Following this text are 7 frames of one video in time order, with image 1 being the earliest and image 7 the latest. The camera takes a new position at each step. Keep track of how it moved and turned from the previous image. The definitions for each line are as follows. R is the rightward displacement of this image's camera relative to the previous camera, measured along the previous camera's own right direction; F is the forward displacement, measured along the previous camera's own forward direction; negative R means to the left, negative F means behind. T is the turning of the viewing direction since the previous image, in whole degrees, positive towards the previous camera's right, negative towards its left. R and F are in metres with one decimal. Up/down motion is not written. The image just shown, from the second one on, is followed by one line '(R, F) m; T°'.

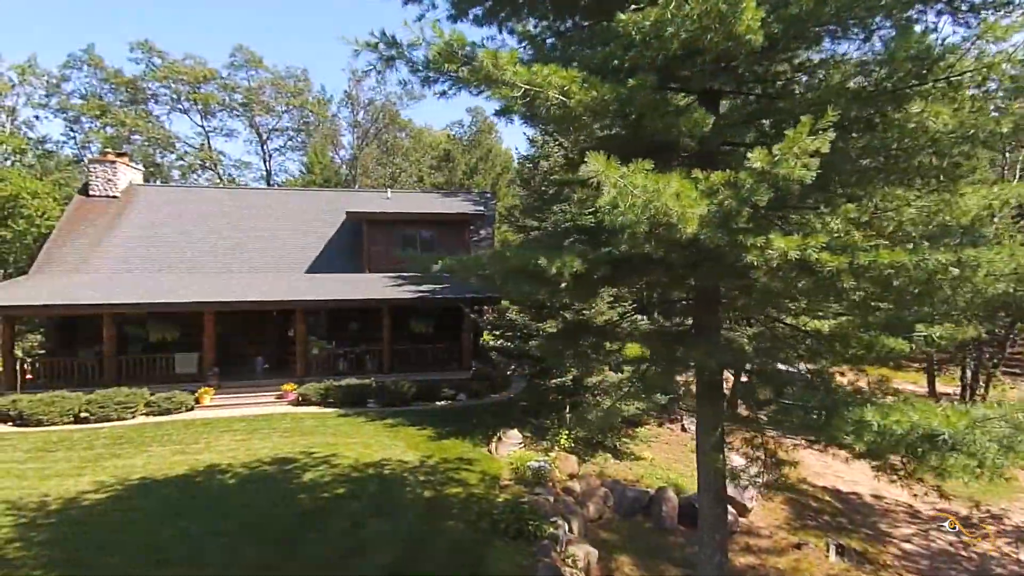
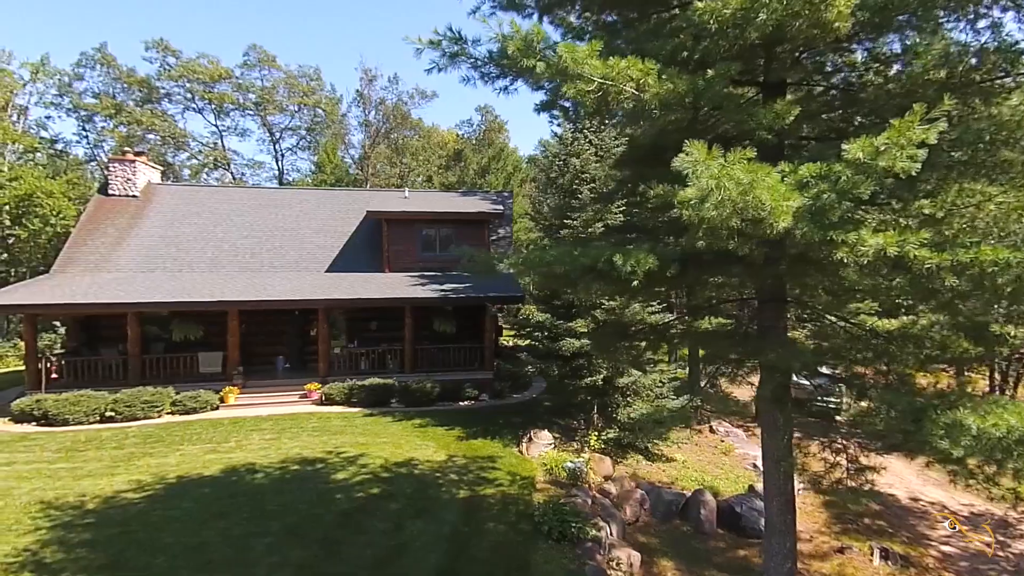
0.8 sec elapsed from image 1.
(-0.6, +0.1) m; 0°
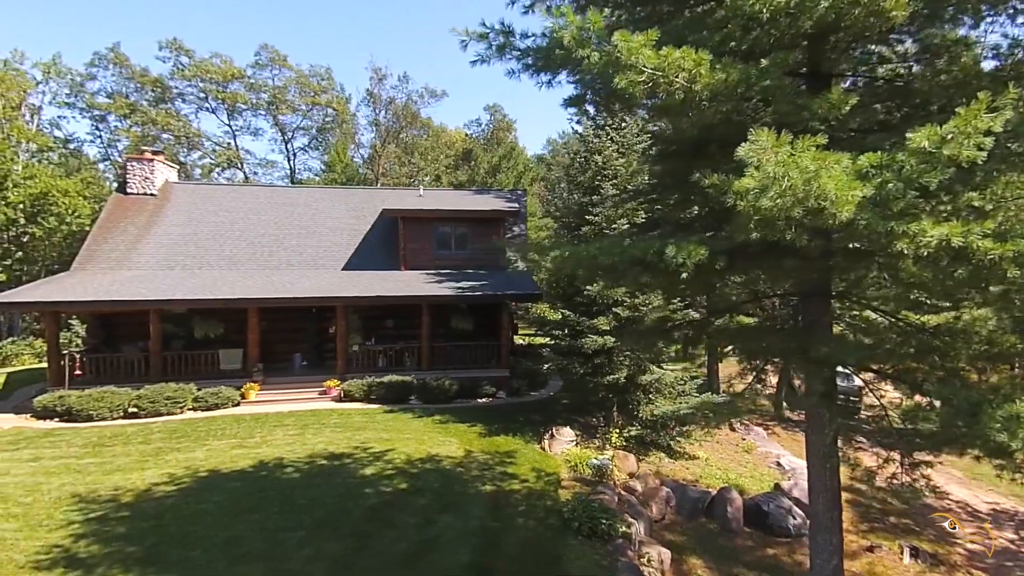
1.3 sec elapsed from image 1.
(-0.4, 0.0) m; -1°
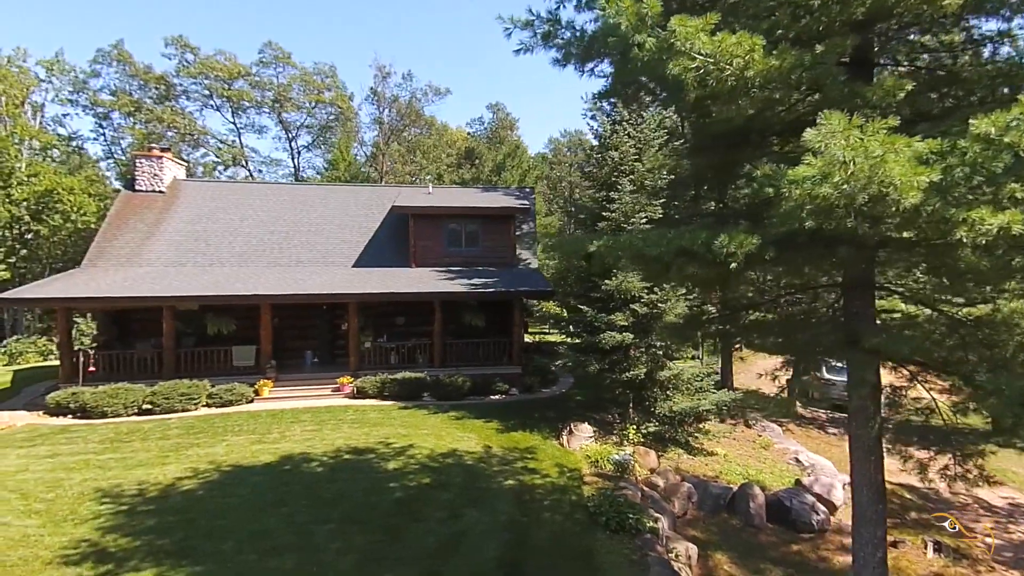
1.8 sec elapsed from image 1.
(-0.4, 0.0) m; 0°
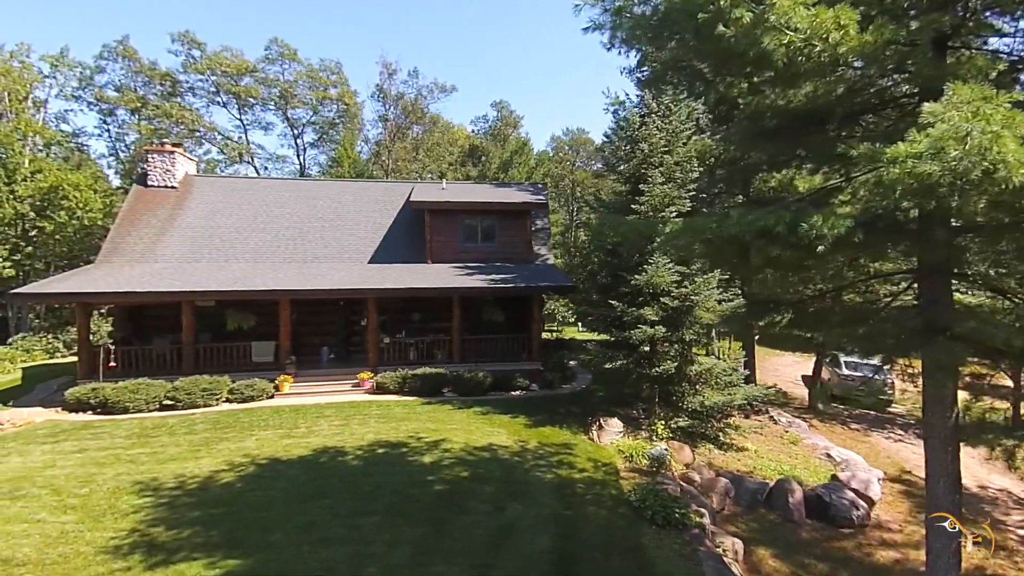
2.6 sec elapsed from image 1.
(-0.7, +0.1) m; 0°
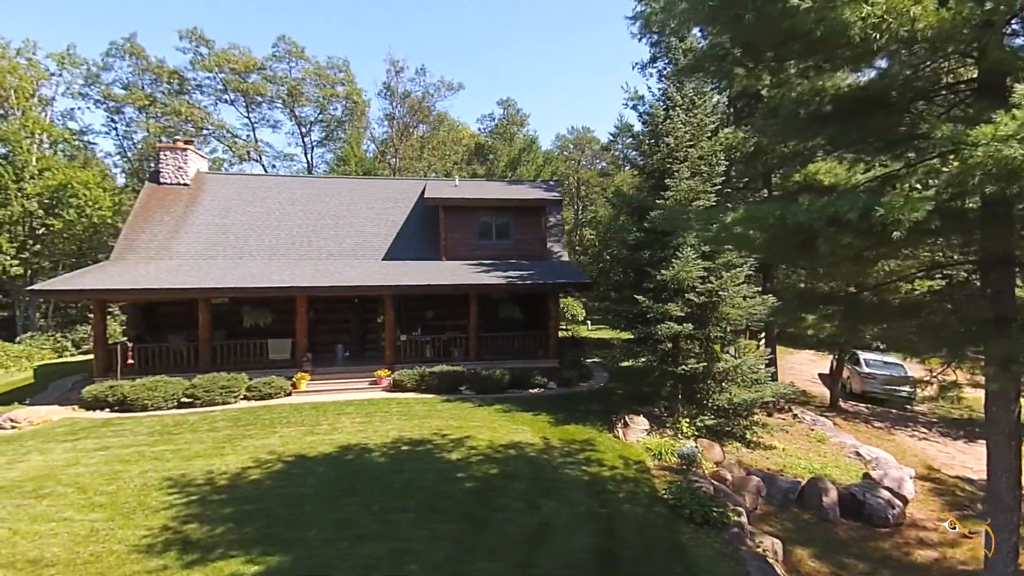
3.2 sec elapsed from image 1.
(-0.5, +0.2) m; 0°
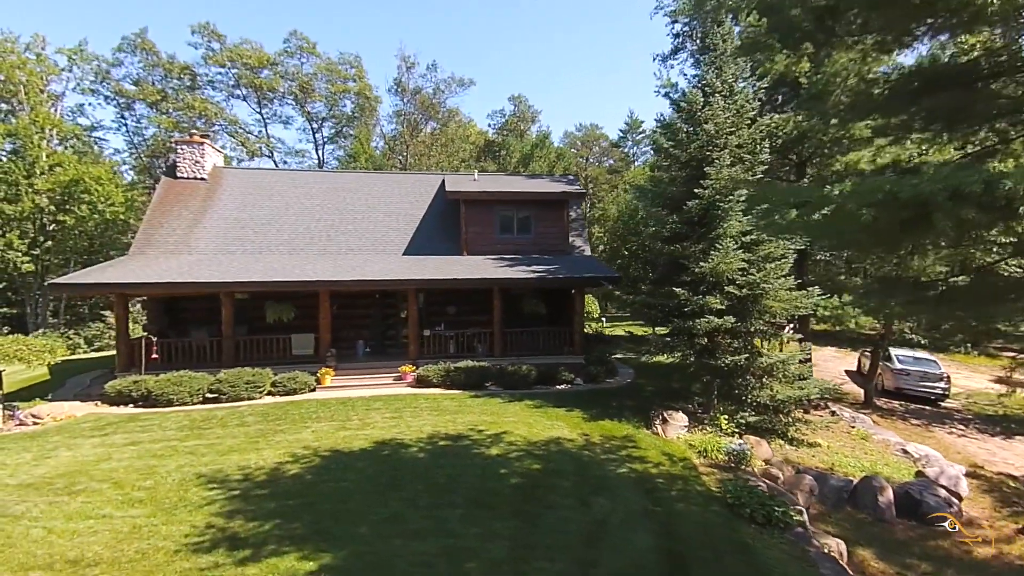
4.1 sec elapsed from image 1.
(-0.7, +0.3) m; 0°
